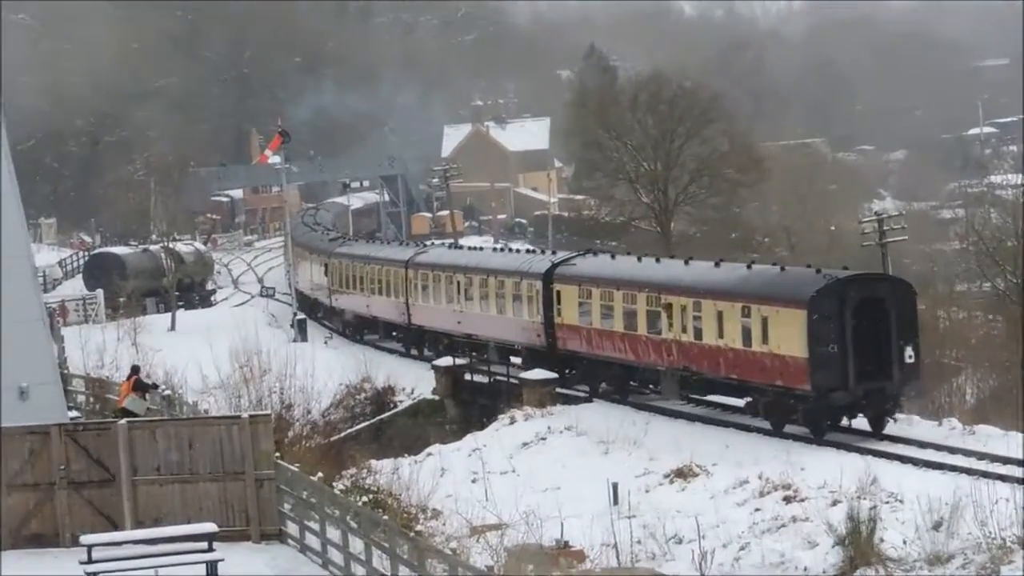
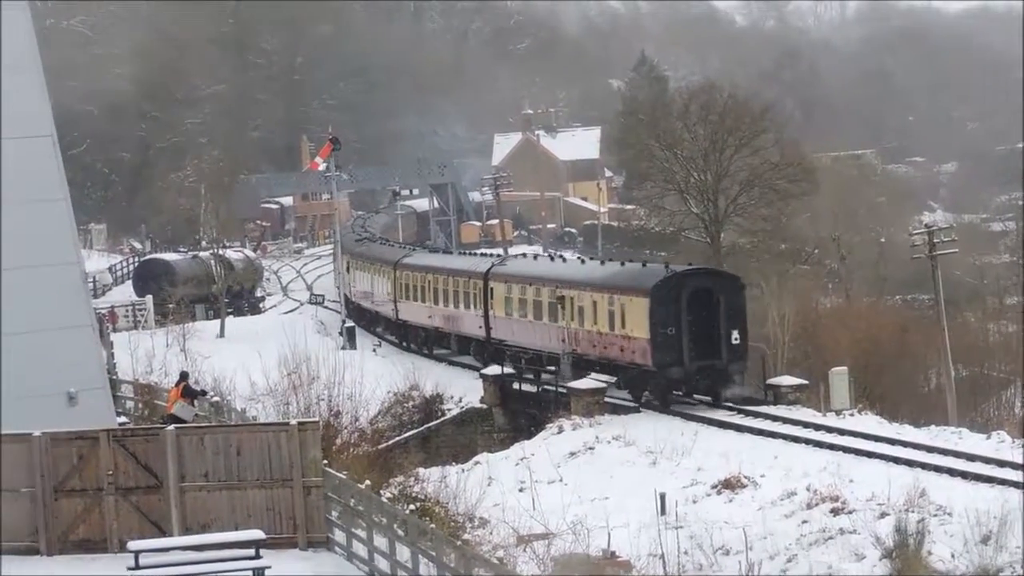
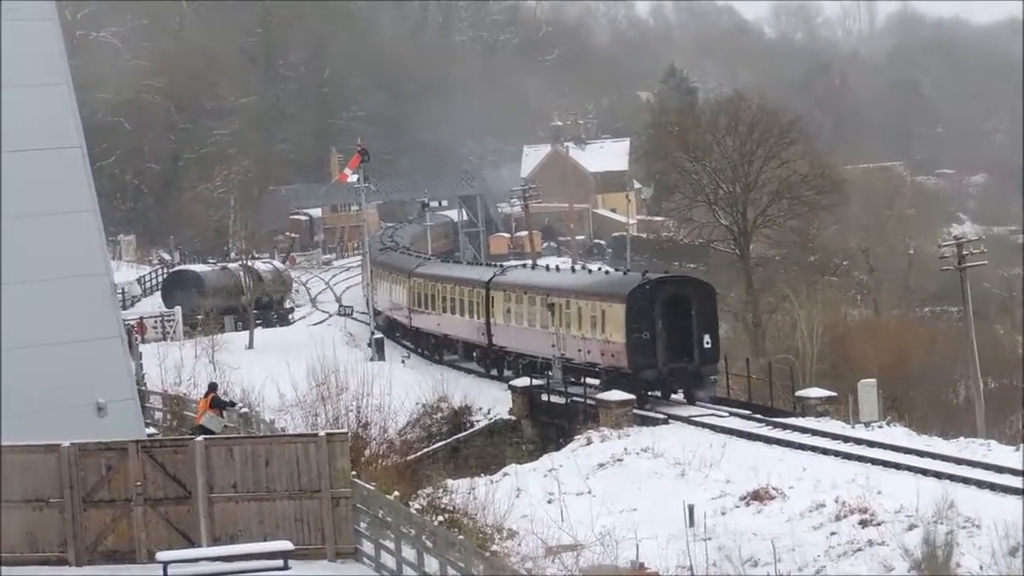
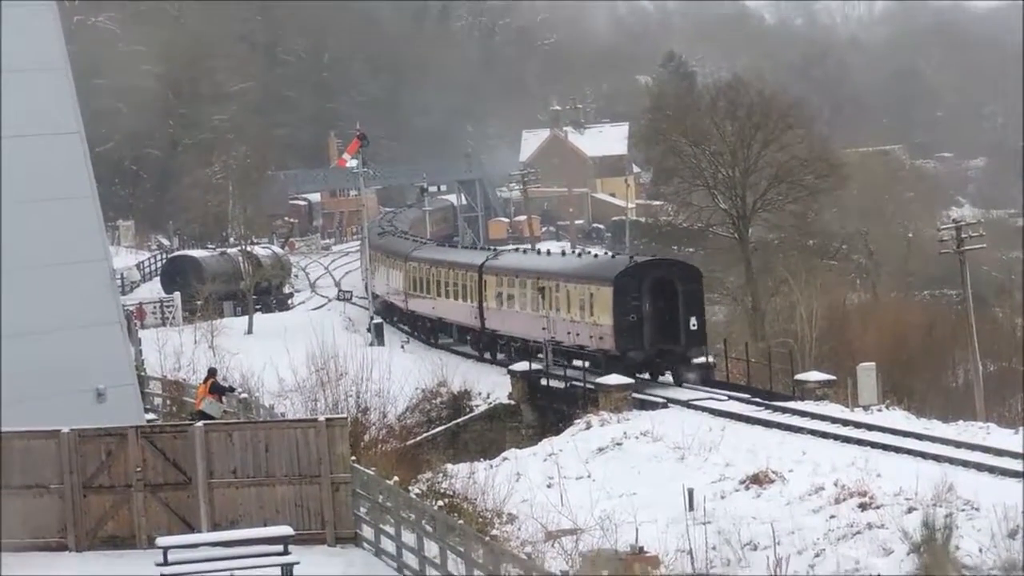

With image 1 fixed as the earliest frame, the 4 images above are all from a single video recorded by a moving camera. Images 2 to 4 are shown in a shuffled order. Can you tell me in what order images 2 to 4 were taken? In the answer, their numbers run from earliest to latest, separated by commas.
2, 3, 4
